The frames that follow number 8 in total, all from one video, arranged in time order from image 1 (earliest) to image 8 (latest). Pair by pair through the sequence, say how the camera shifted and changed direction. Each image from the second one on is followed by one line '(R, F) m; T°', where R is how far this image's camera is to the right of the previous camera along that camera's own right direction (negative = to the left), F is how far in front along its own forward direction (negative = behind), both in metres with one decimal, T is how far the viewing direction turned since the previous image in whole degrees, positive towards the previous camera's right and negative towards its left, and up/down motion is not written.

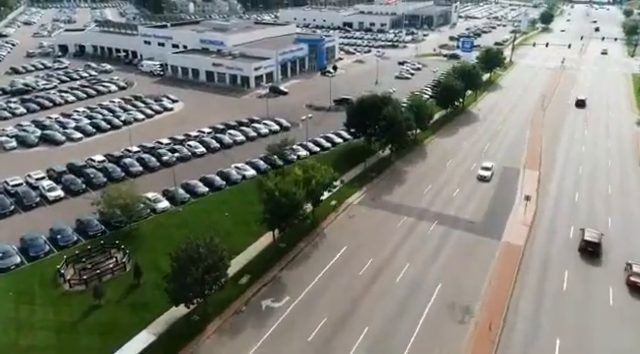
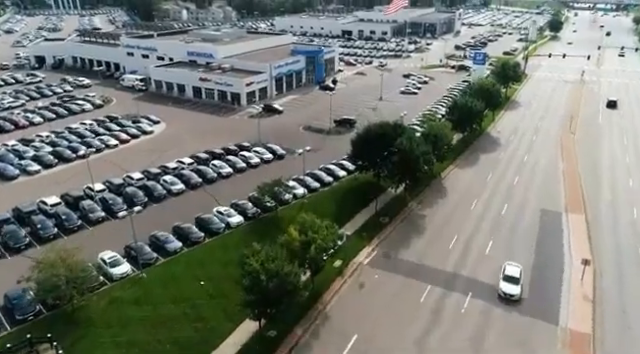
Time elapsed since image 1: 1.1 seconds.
(-0.2, +7.5) m; 0°
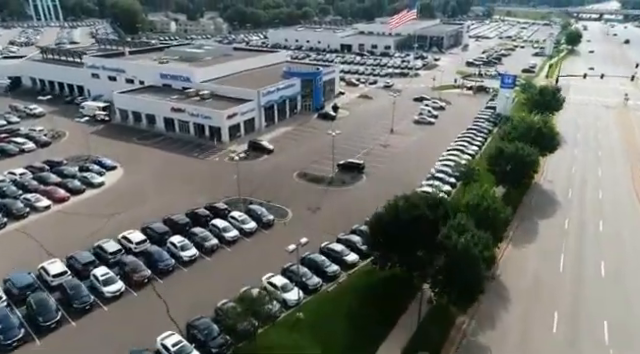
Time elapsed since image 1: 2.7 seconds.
(-0.3, +12.6) m; 0°
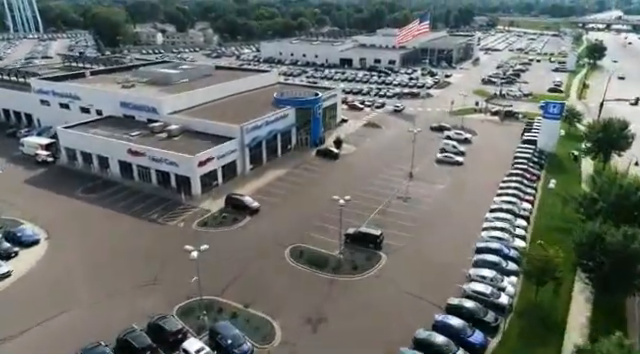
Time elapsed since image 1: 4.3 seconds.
(-0.3, +13.0) m; 0°
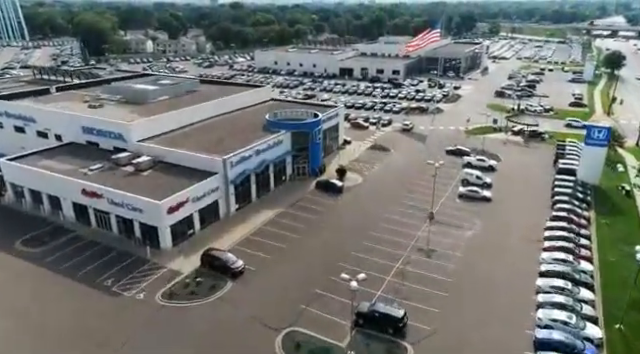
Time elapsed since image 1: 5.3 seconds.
(-0.3, +8.5) m; 0°
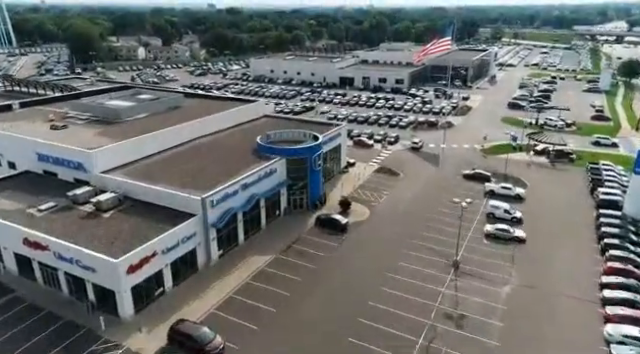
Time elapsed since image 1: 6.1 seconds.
(-0.2, +7.0) m; 0°
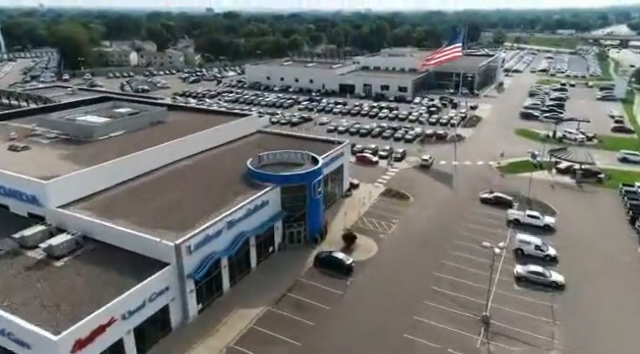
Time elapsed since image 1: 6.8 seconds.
(-0.1, +5.7) m; 0°
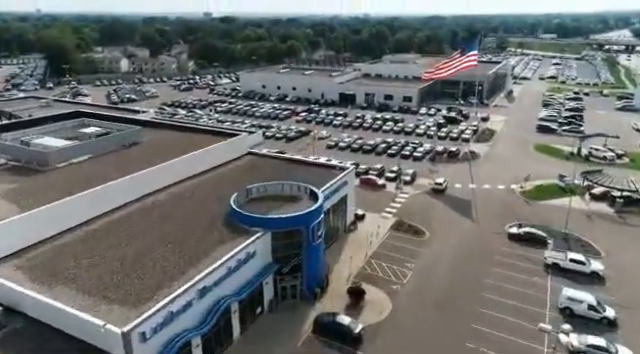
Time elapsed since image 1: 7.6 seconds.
(-0.1, +6.7) m; 0°
